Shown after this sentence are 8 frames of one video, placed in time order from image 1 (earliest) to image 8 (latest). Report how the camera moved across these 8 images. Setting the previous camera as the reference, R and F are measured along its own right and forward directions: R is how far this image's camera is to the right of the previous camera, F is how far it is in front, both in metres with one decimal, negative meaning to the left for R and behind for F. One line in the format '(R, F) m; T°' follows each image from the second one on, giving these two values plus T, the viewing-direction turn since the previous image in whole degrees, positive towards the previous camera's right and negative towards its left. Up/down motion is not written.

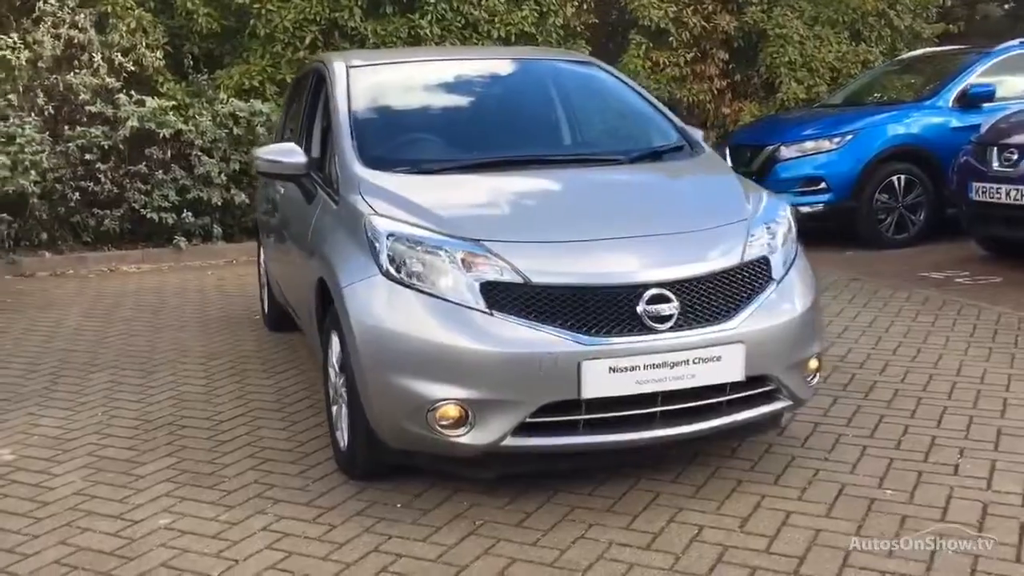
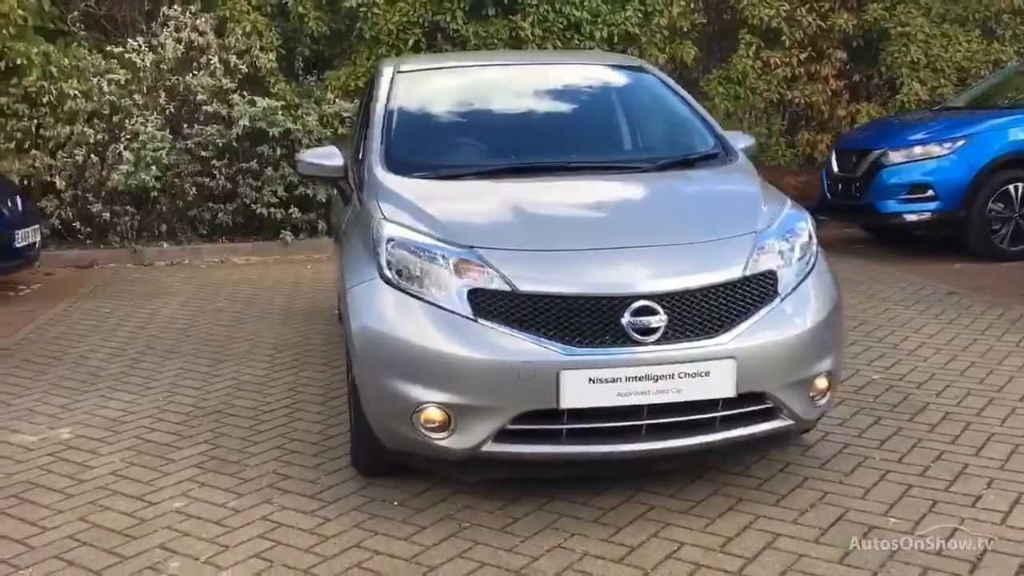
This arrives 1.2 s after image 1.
(+0.5, 0.0) m; -8°
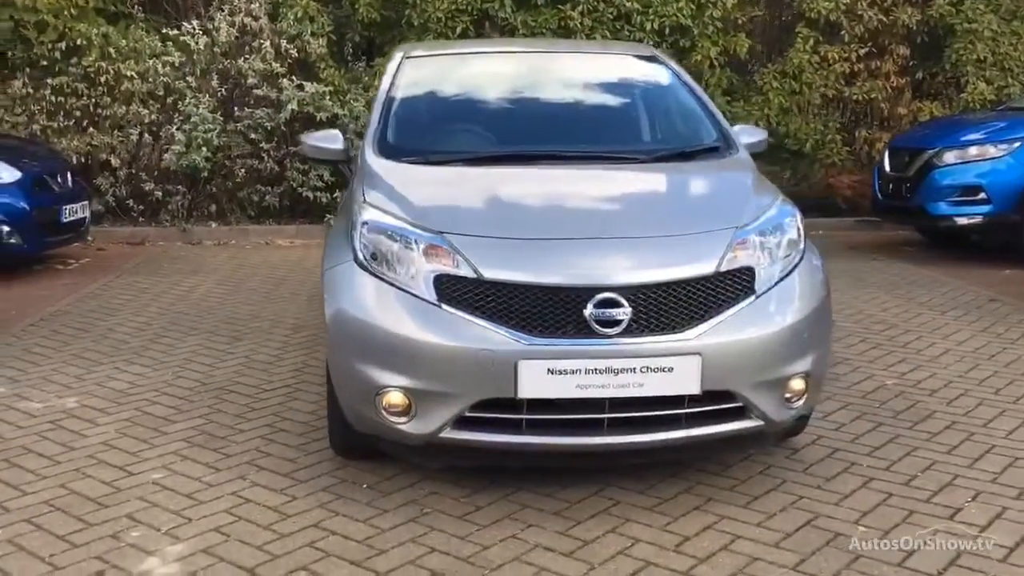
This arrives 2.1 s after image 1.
(+0.4, 0.0) m; -4°
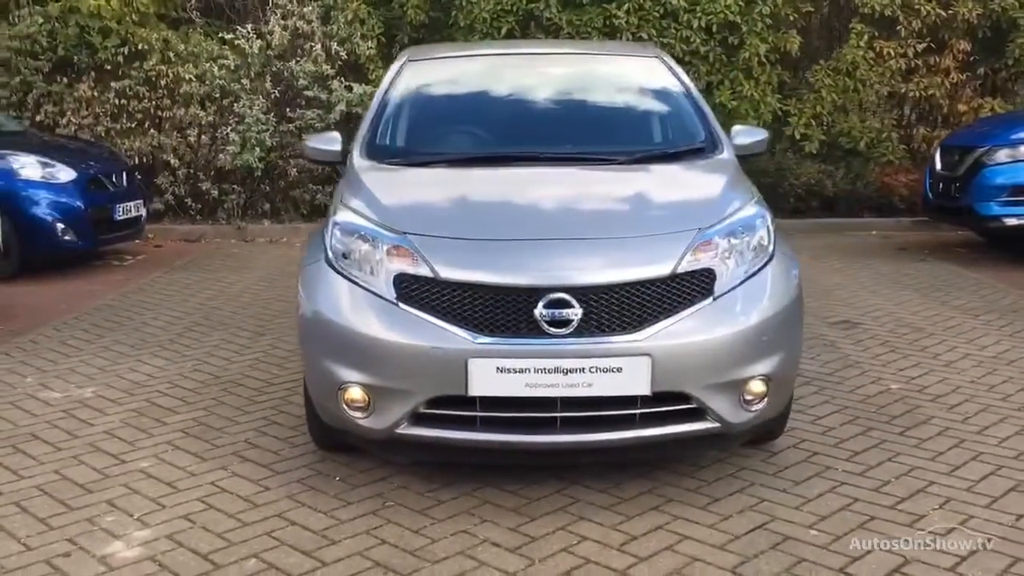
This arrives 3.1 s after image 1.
(+0.5, 0.0) m; -5°
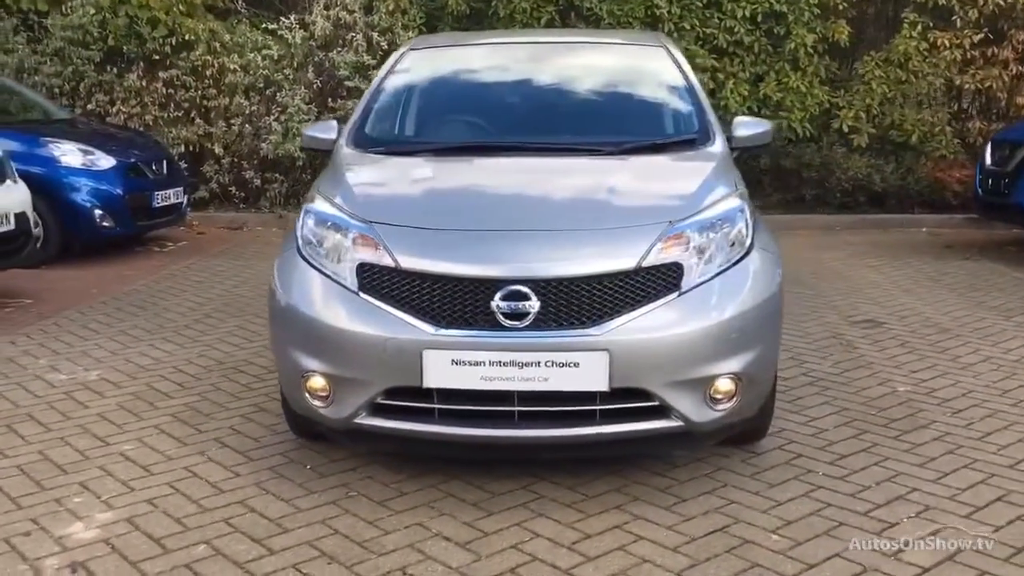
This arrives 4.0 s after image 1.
(+0.4, +0.1) m; -4°
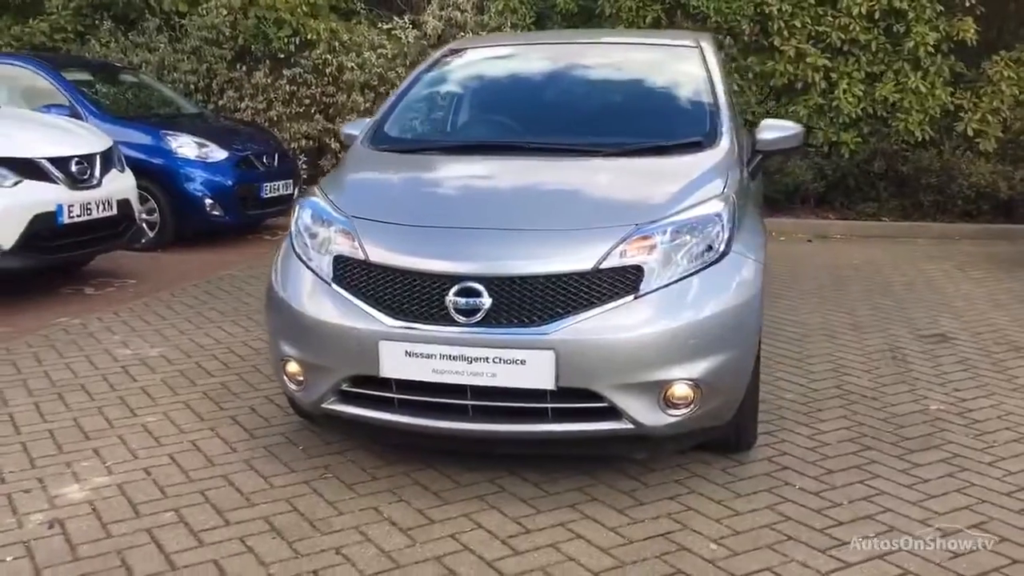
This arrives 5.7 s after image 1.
(+0.7, 0.0) m; -9°
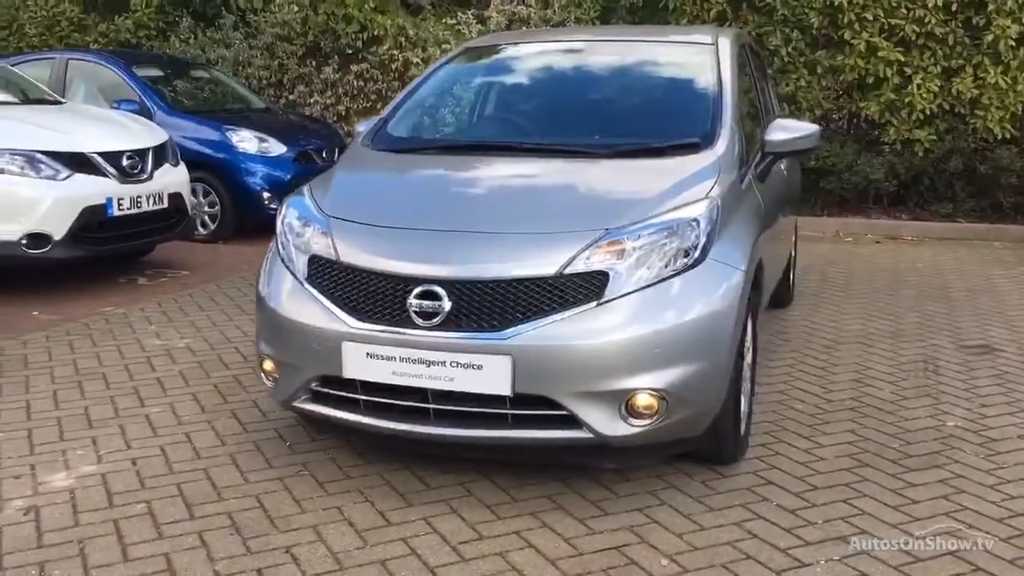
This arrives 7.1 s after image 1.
(+0.5, +0.1) m; -6°
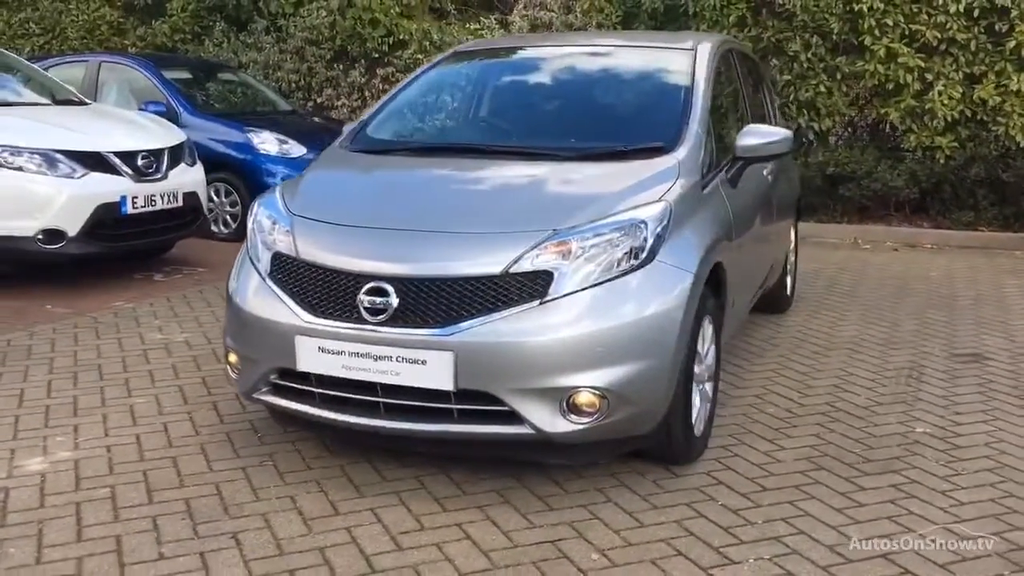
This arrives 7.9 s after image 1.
(+0.4, -0.1) m; -3°
